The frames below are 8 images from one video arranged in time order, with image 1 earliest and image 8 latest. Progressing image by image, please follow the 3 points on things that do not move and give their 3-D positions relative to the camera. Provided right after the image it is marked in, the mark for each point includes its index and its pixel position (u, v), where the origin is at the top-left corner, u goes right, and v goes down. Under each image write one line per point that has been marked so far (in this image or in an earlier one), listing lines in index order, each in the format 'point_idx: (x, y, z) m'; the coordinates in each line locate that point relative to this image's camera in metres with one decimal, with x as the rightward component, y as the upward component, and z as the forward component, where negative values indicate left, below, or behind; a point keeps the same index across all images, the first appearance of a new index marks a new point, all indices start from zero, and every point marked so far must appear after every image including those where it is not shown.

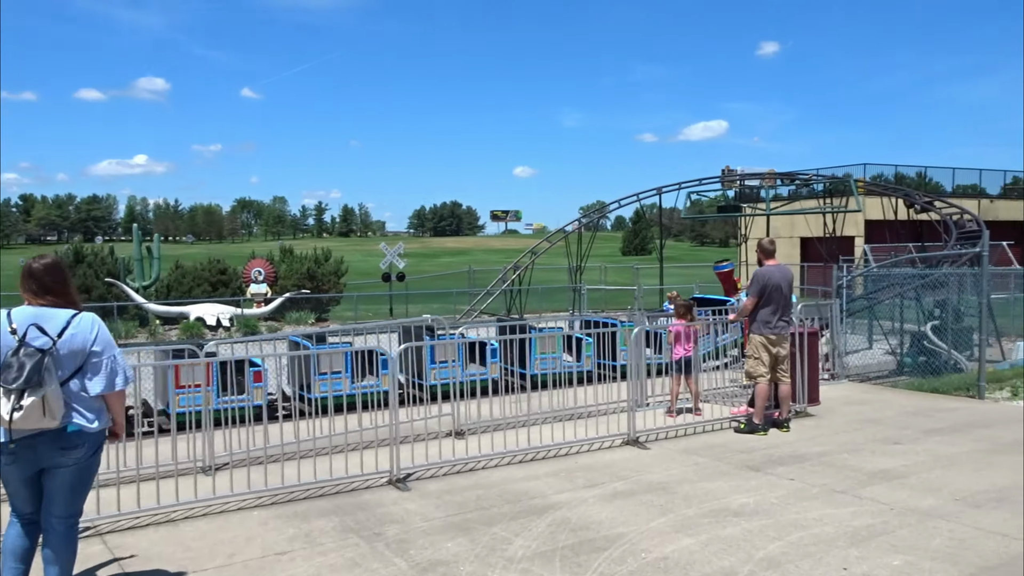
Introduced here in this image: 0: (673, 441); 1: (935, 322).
0: (+1.2, -1.1, +6.1) m
1: (+6.5, -0.5, +12.6) m
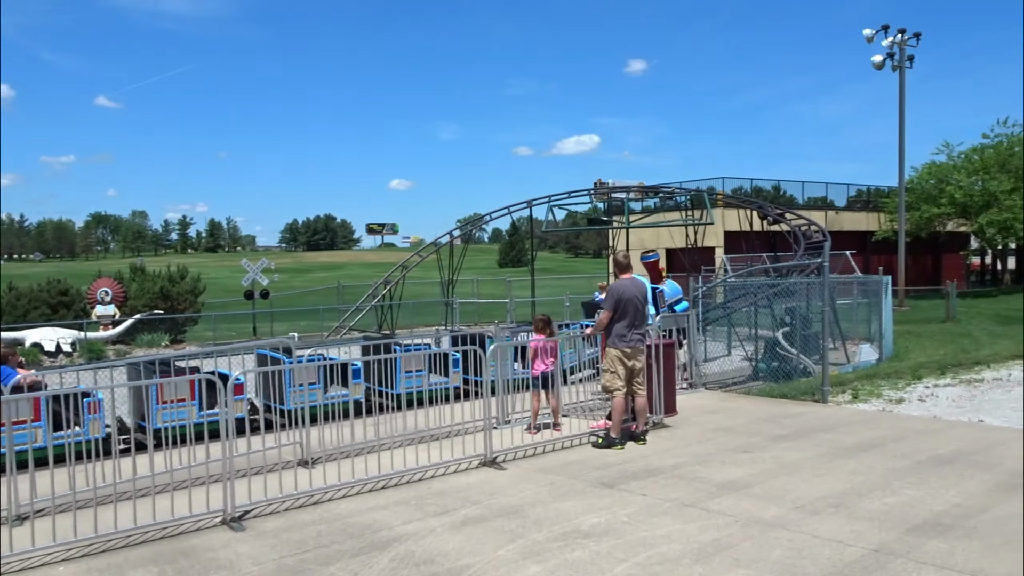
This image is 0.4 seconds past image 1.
0: (+0.1, -1.3, +6.0) m
1: (+4.4, -0.7, +13.2) m
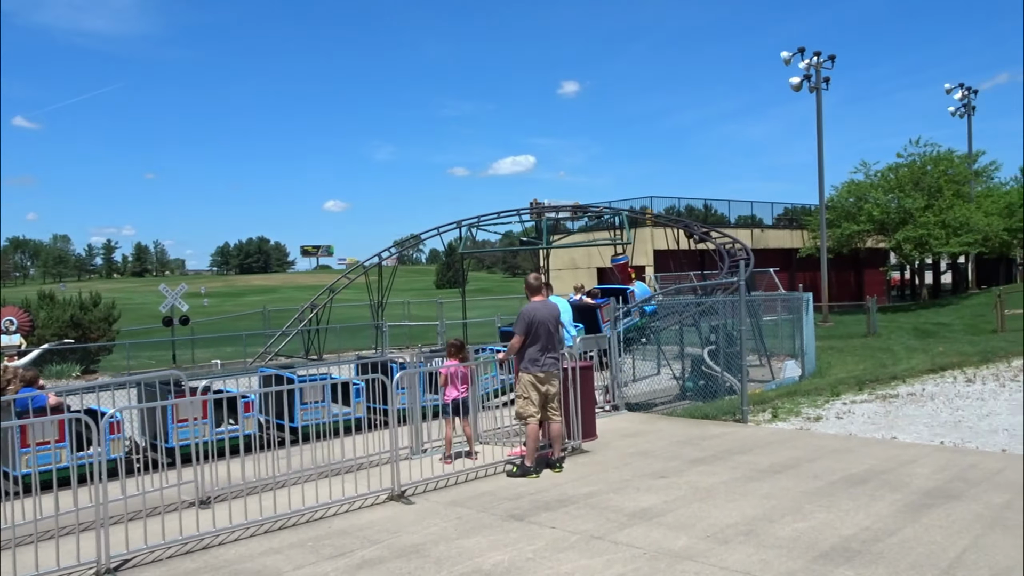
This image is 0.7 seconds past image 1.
0: (-0.5, -1.4, +5.8) m
1: (+3.2, -1.0, +13.3) m
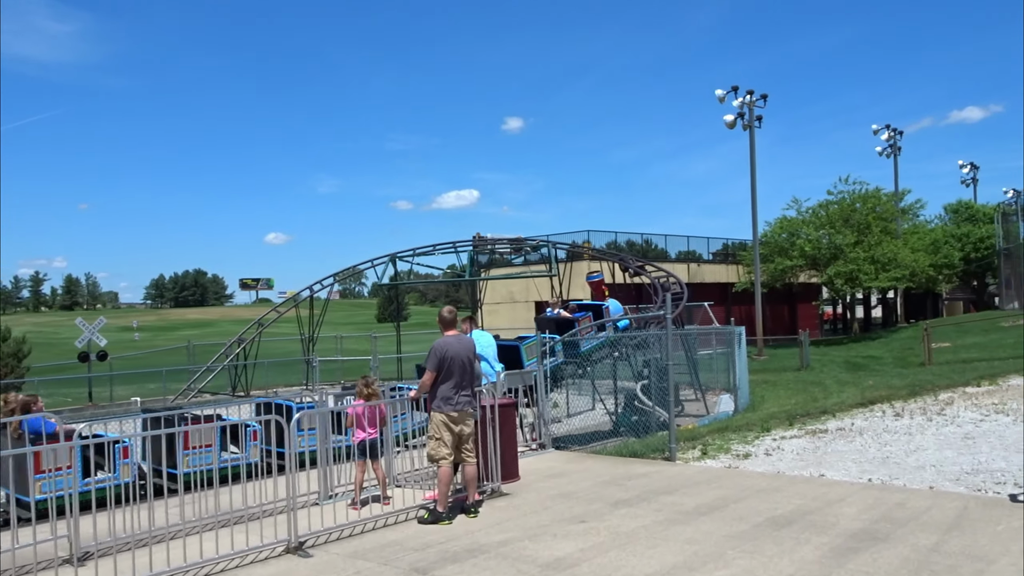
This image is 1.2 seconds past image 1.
0: (-1.1, -1.7, +5.3) m
1: (+2.1, -1.5, +13.1) m
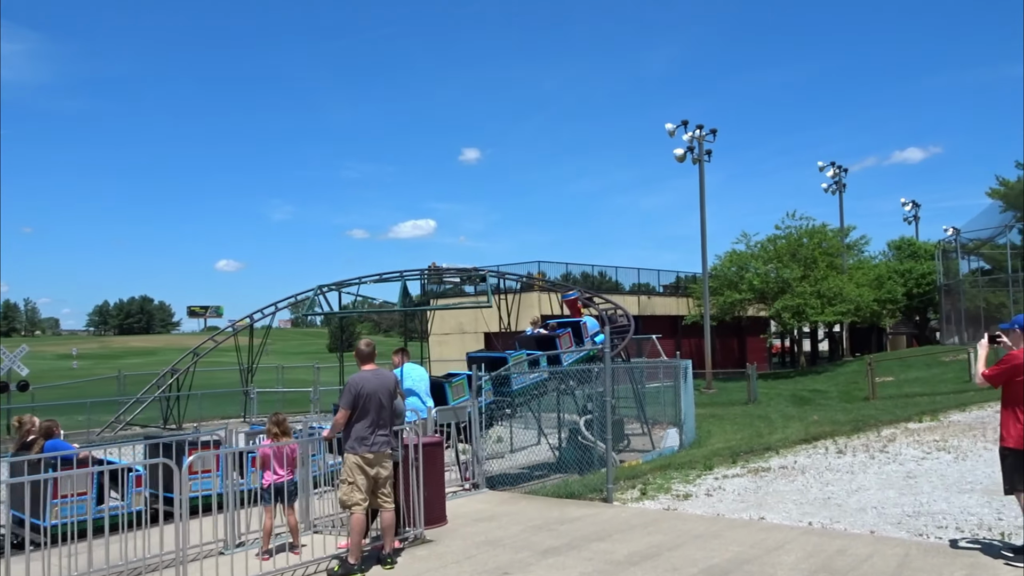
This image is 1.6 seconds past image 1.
0: (-1.6, -1.8, +4.8) m
1: (+1.2, -2.0, +12.7) m
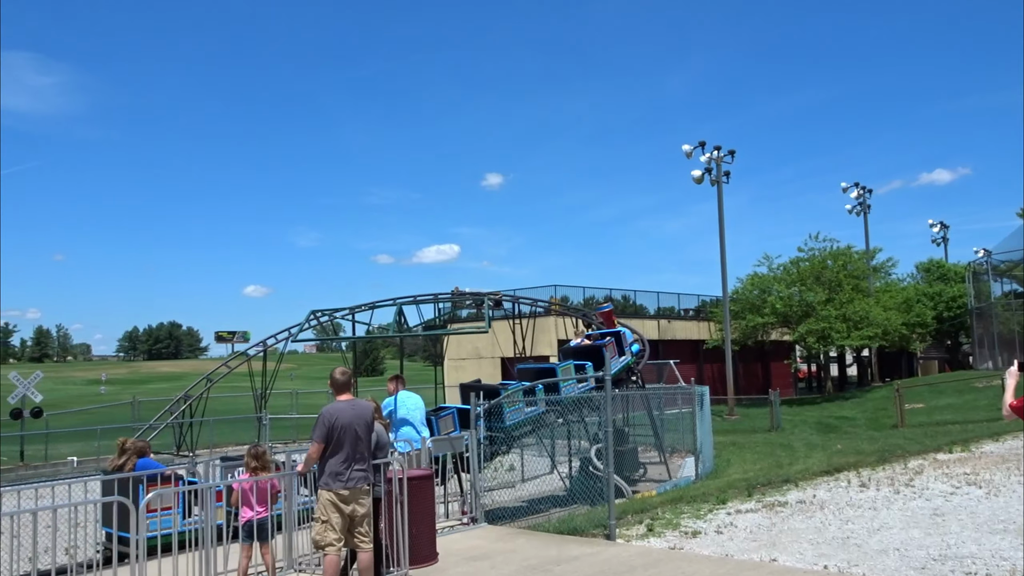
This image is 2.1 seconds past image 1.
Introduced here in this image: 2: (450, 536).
0: (-1.7, -2.0, +4.5) m
1: (+1.3, -2.4, +12.3) m
2: (-0.5, -2.2, +7.1) m
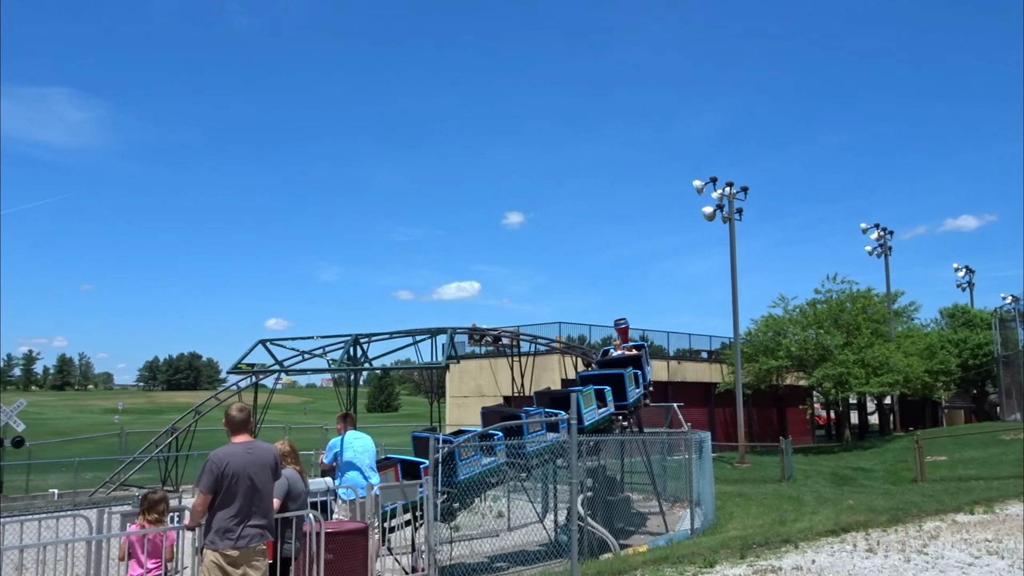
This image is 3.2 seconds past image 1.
0: (-2.1, -2.1, +3.7) m
1: (+1.1, -2.9, +11.4) m
2: (-0.9, -2.4, +6.3) m
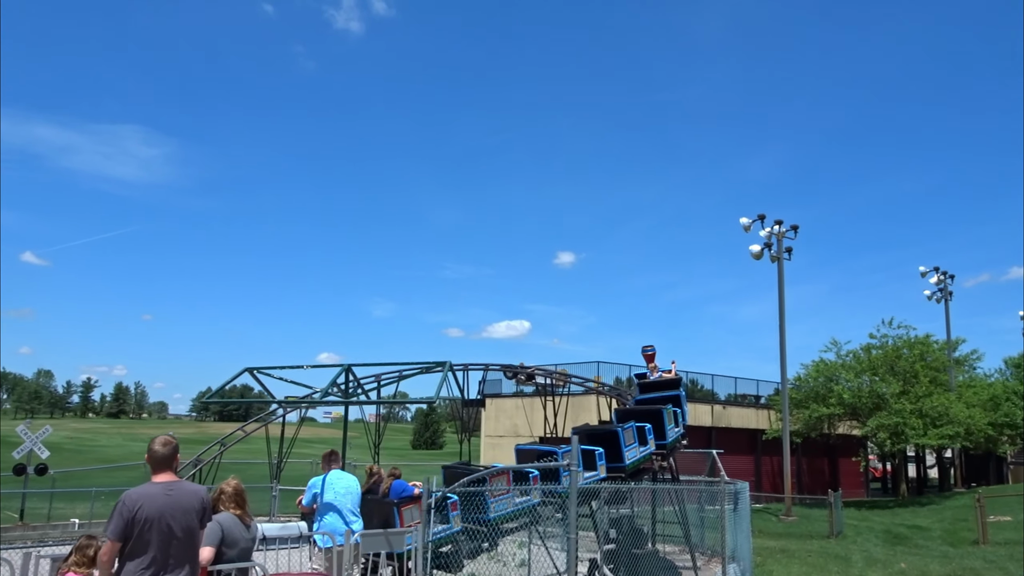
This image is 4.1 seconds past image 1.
0: (-2.4, -2.1, +3.1) m
1: (+1.3, -3.3, +10.6) m
2: (-1.0, -2.6, +5.6) m
